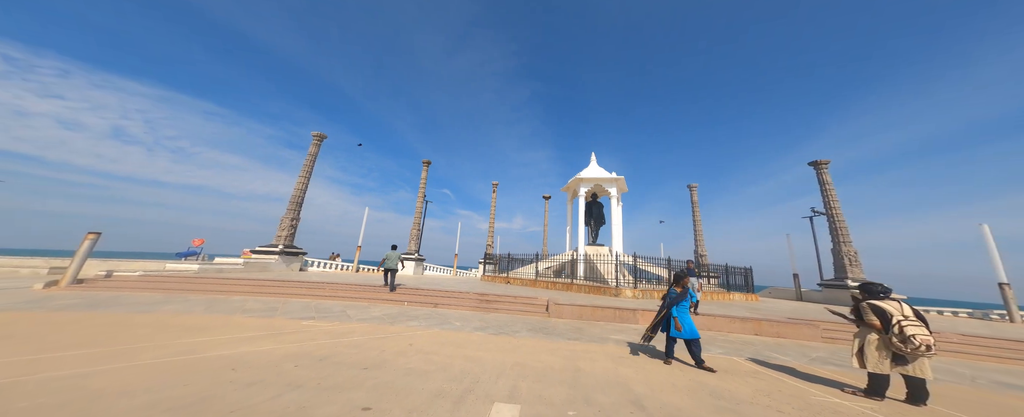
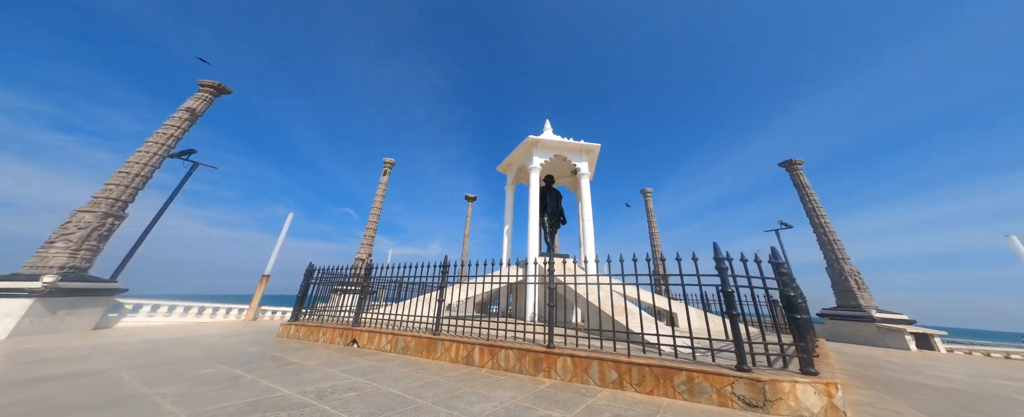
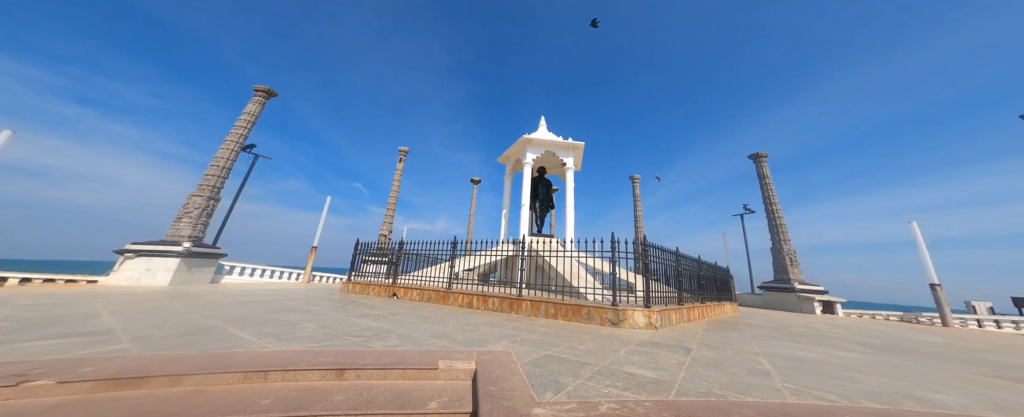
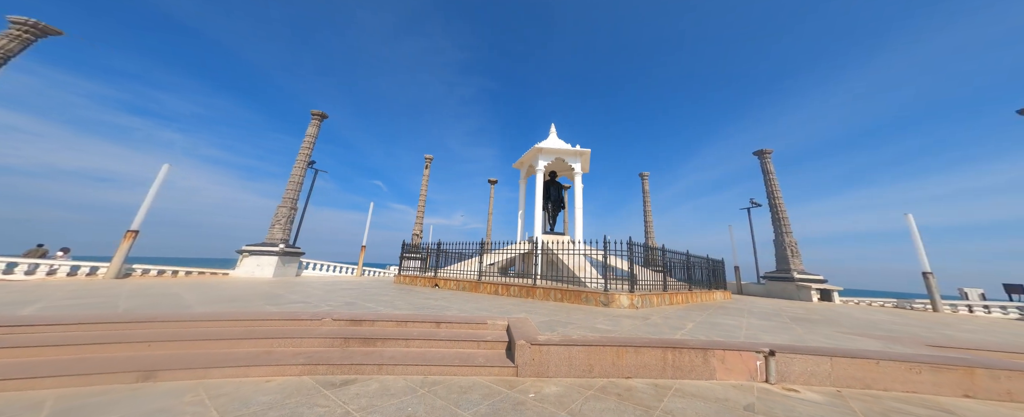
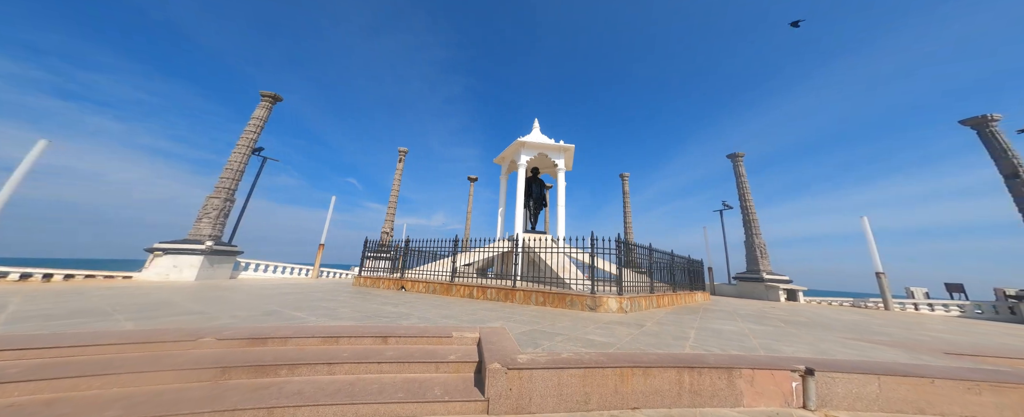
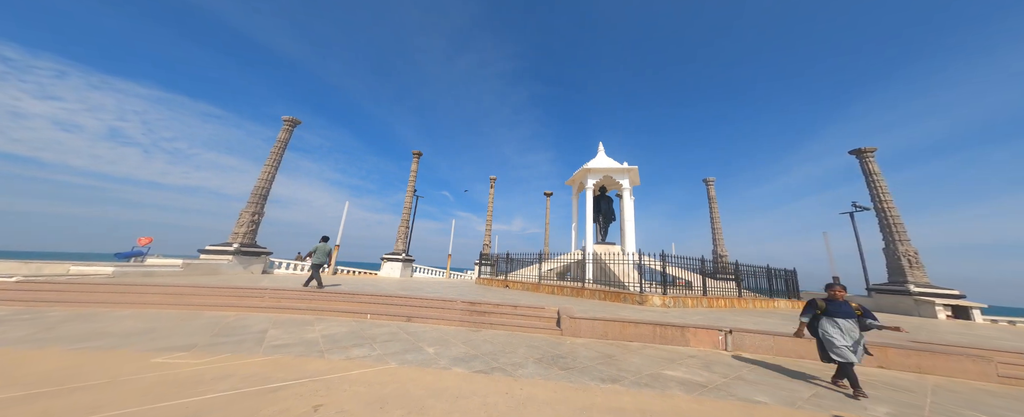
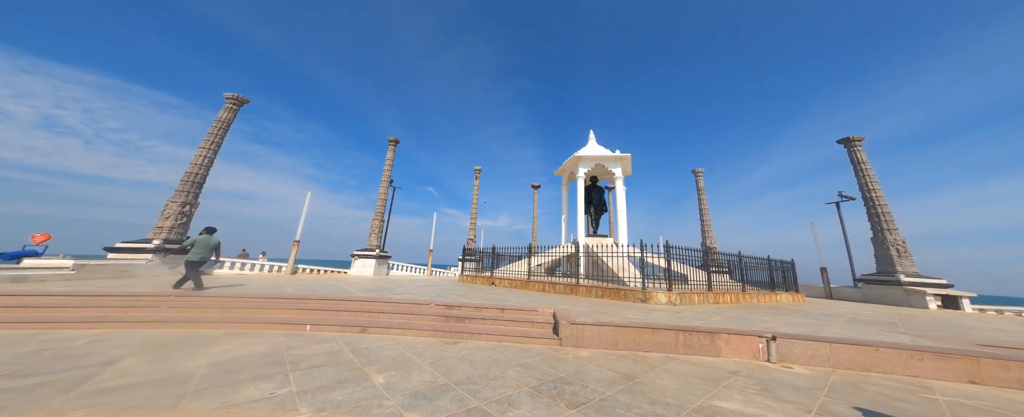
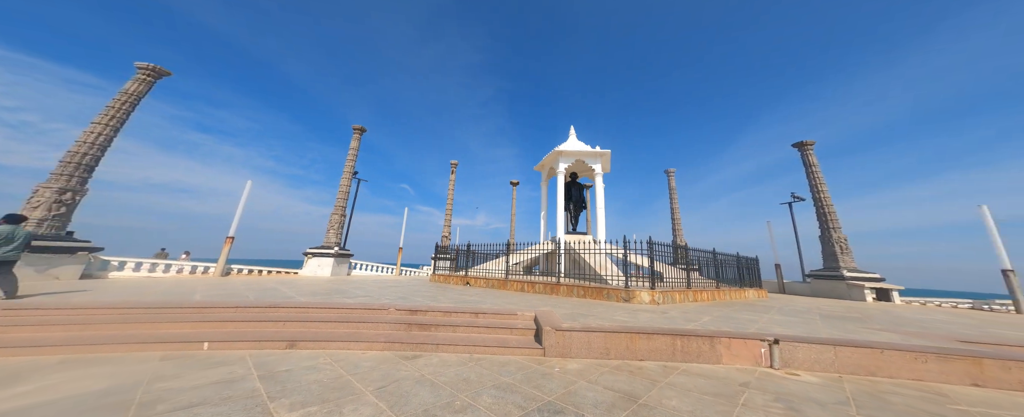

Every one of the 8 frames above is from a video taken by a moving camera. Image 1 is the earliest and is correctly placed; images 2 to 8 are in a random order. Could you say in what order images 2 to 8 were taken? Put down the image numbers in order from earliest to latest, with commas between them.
6, 7, 8, 4, 5, 3, 2
